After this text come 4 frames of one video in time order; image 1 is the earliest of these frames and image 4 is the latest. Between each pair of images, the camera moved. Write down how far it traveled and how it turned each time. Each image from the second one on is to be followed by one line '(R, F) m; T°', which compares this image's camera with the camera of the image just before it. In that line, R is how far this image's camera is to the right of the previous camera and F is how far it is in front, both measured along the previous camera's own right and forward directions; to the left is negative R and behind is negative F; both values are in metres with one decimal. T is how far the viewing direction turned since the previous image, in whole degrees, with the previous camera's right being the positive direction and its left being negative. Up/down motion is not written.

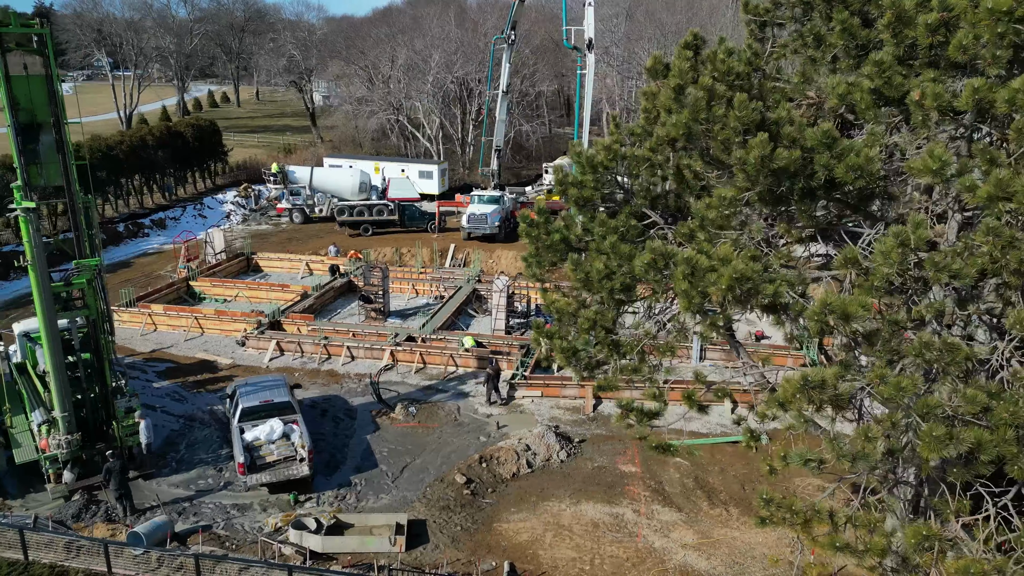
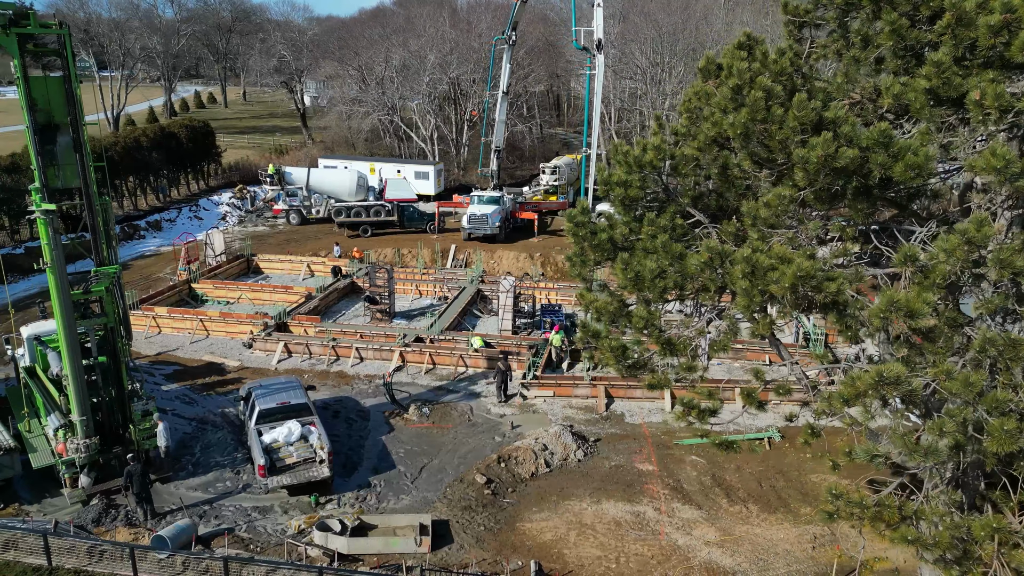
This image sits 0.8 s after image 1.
(-0.5, 0.0) m; +1°
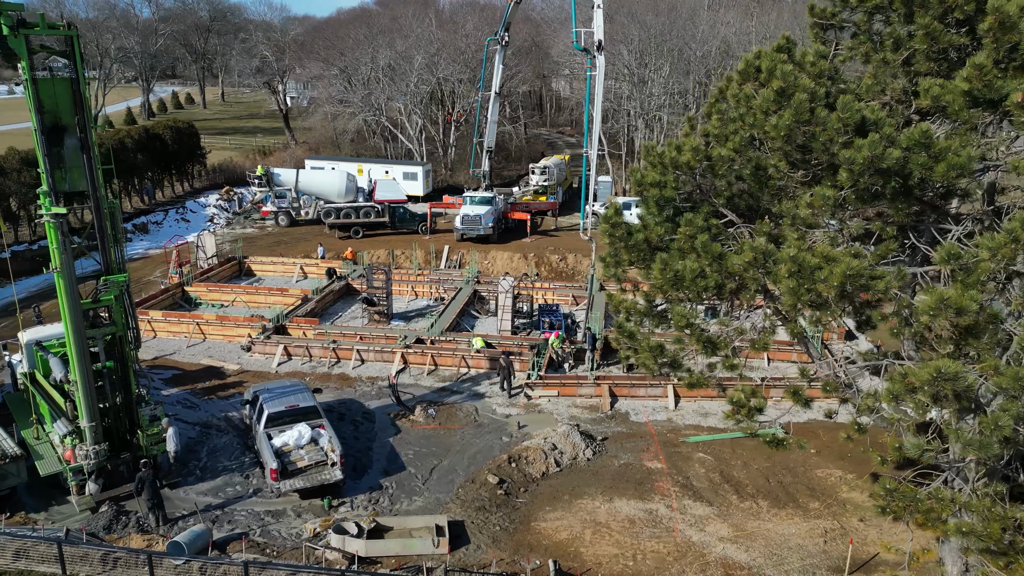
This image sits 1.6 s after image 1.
(-0.5, 0.0) m; +1°
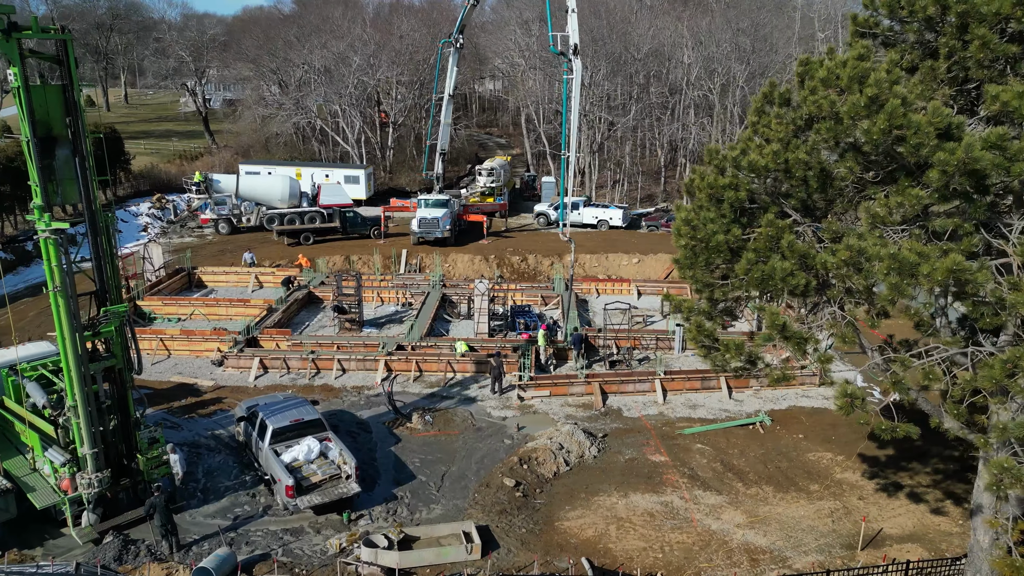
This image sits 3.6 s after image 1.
(-1.4, 0.0) m; +6°
